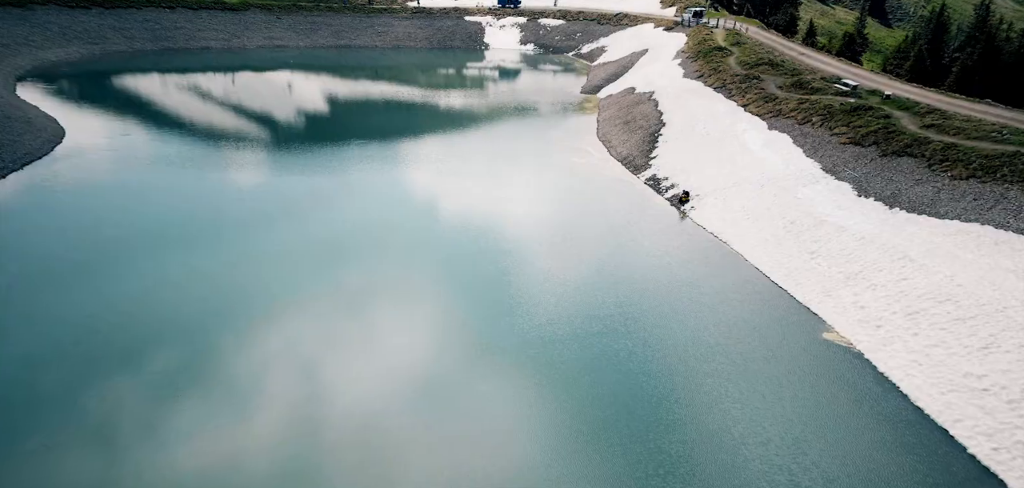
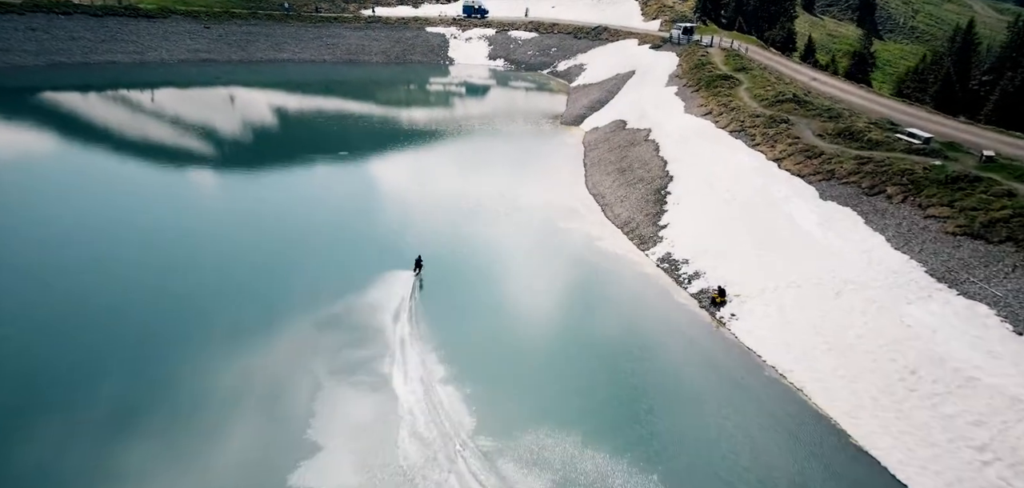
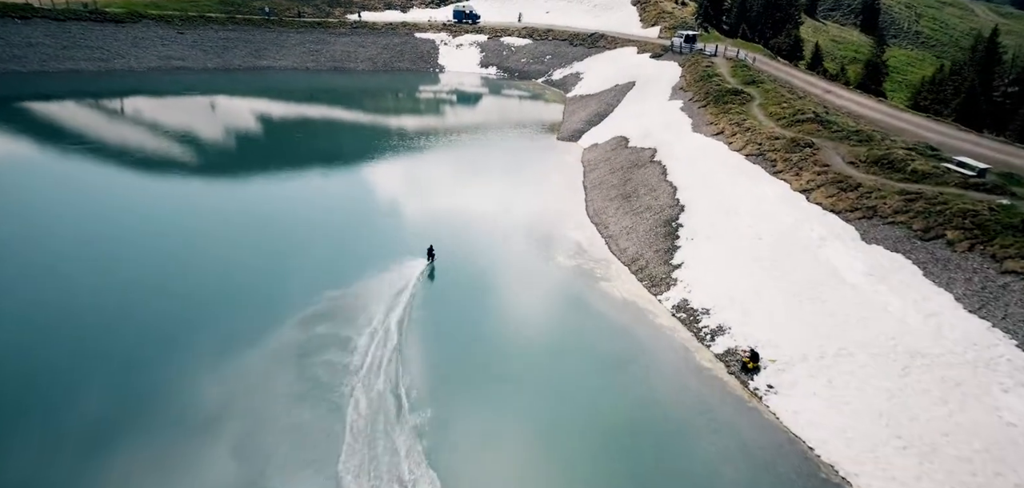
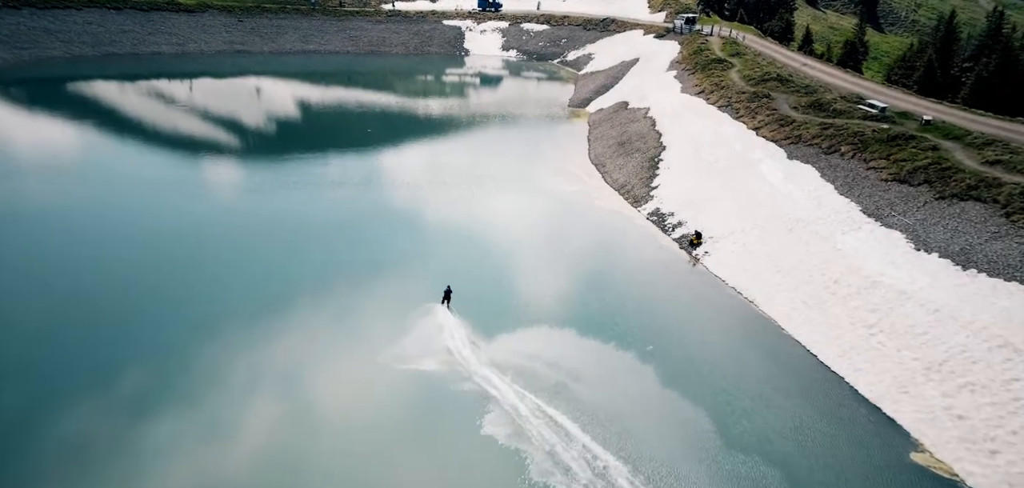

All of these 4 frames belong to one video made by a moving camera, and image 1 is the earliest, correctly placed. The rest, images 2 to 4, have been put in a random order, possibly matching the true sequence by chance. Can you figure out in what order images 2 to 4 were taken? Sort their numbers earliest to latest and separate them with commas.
4, 2, 3
